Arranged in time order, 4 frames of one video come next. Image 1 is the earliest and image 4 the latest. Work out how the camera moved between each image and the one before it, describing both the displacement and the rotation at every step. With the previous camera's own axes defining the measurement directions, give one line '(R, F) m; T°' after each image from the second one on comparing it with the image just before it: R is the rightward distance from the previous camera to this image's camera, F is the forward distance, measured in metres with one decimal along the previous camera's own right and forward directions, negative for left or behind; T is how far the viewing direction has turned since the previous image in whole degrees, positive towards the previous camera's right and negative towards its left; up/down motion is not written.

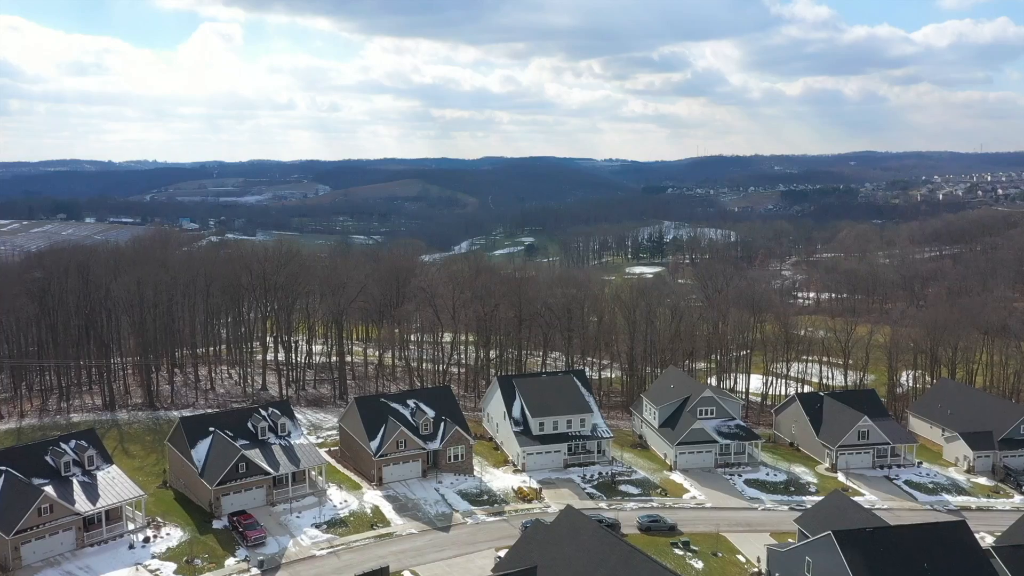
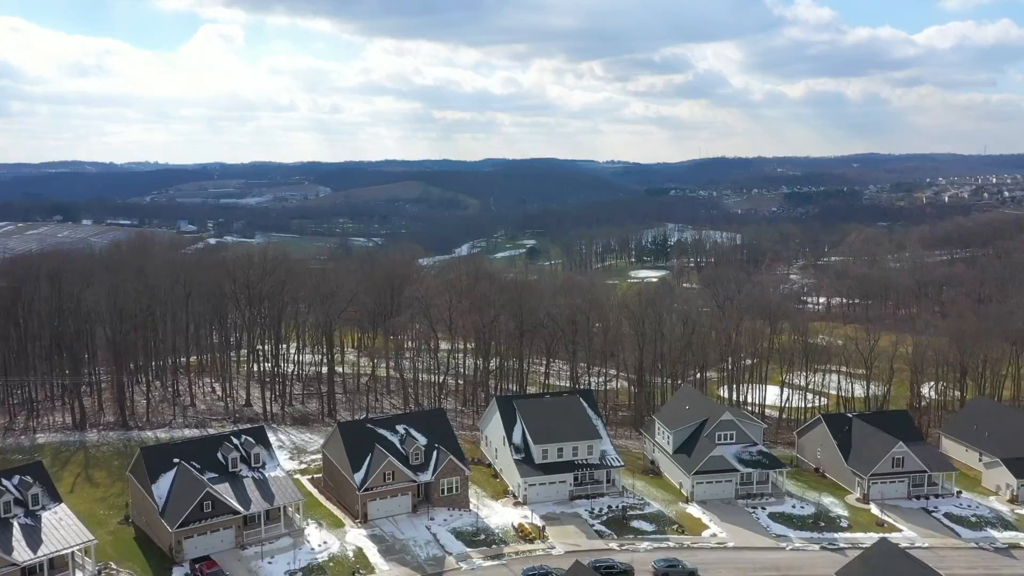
(0.0, +3.1) m; 0°
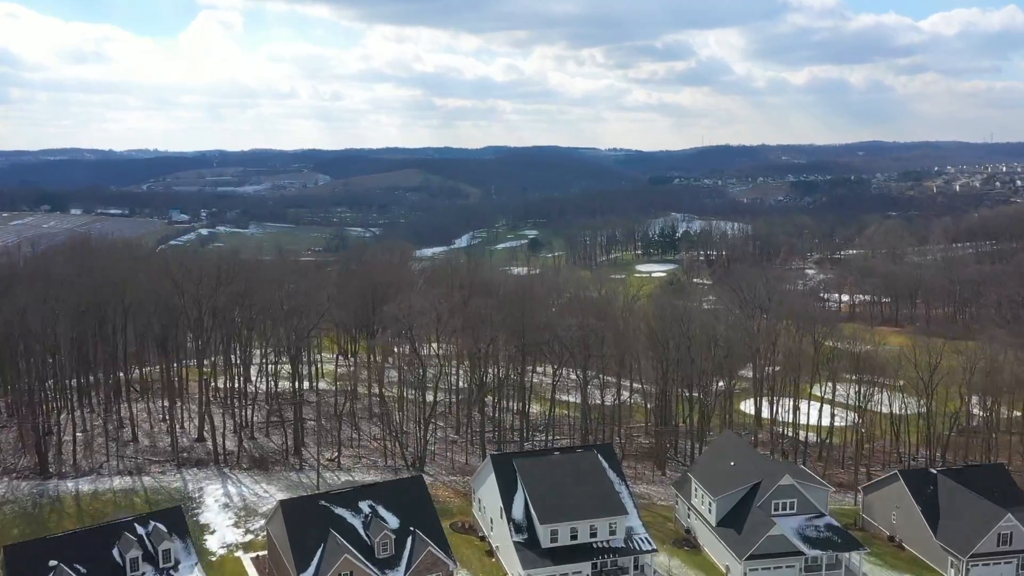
(+0.1, +7.1) m; 0°
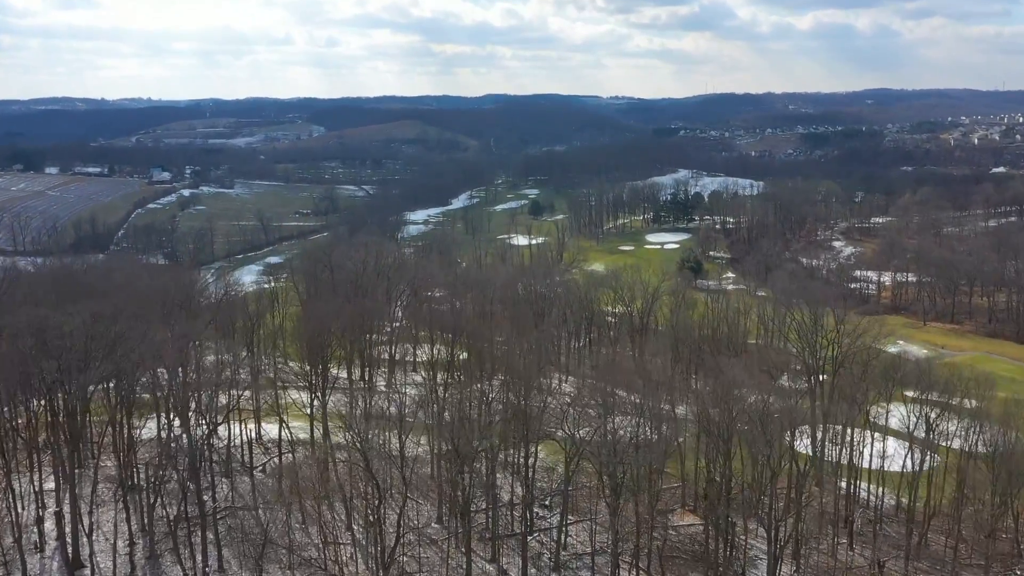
(0.0, +11.7) m; 0°
